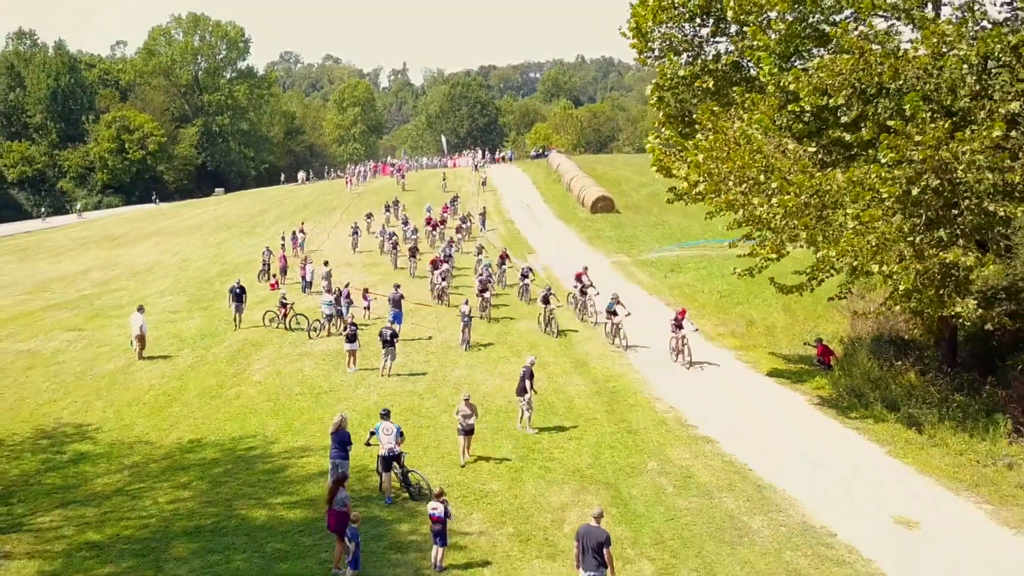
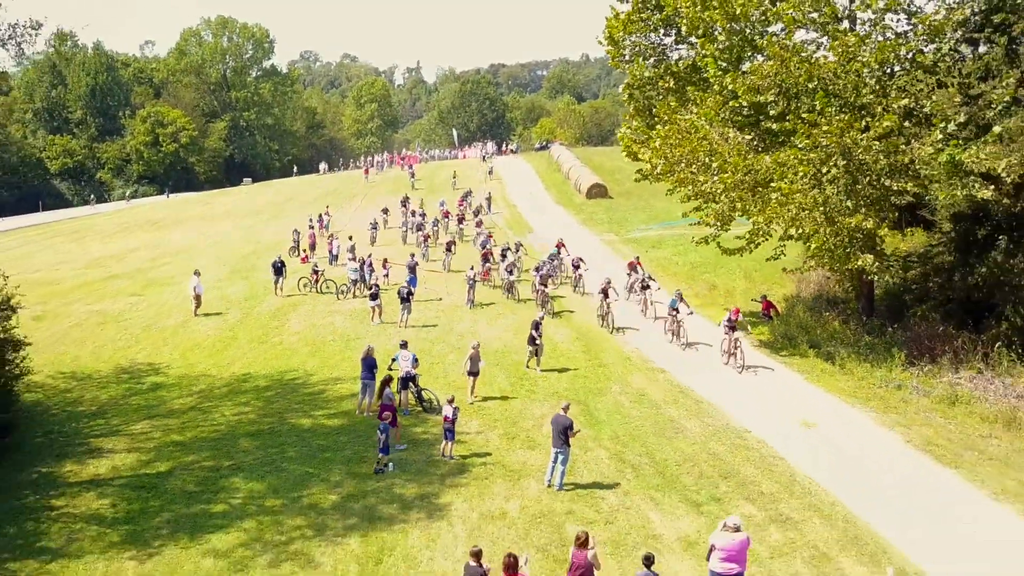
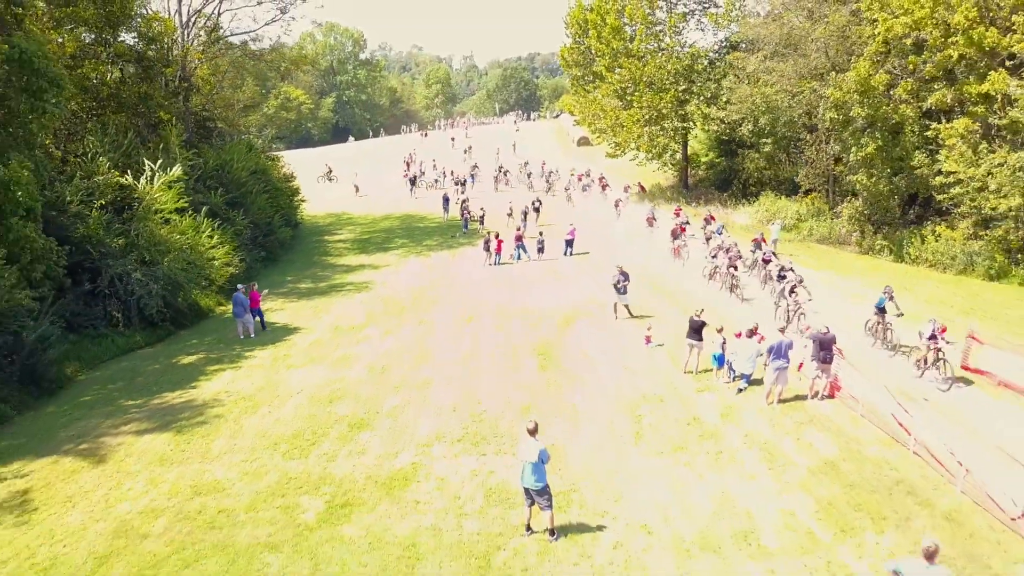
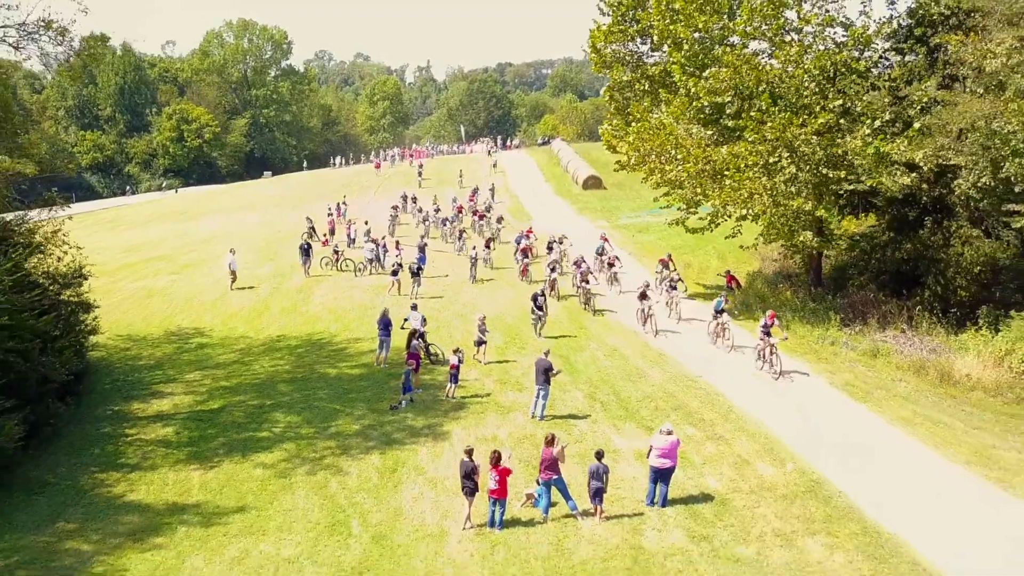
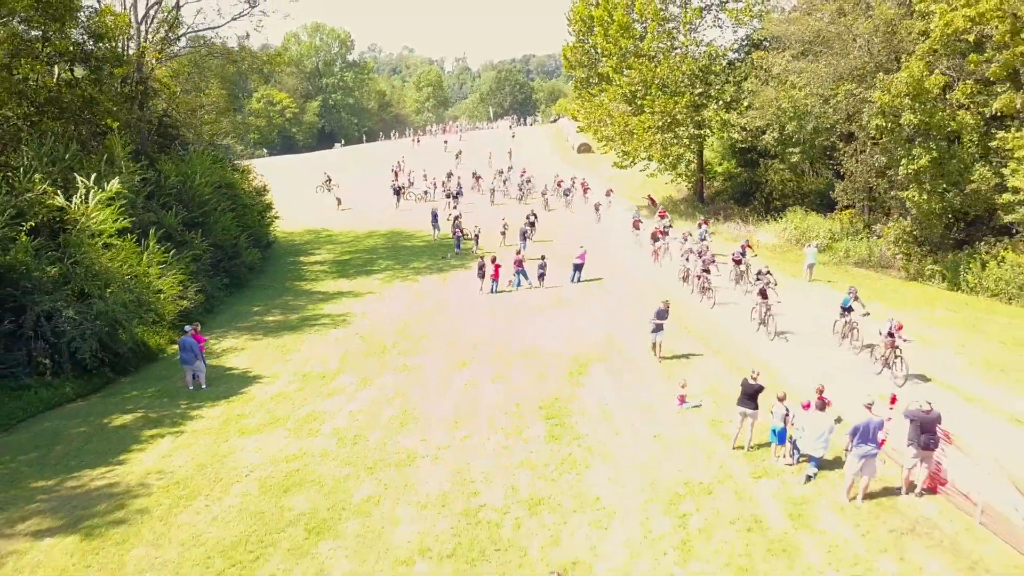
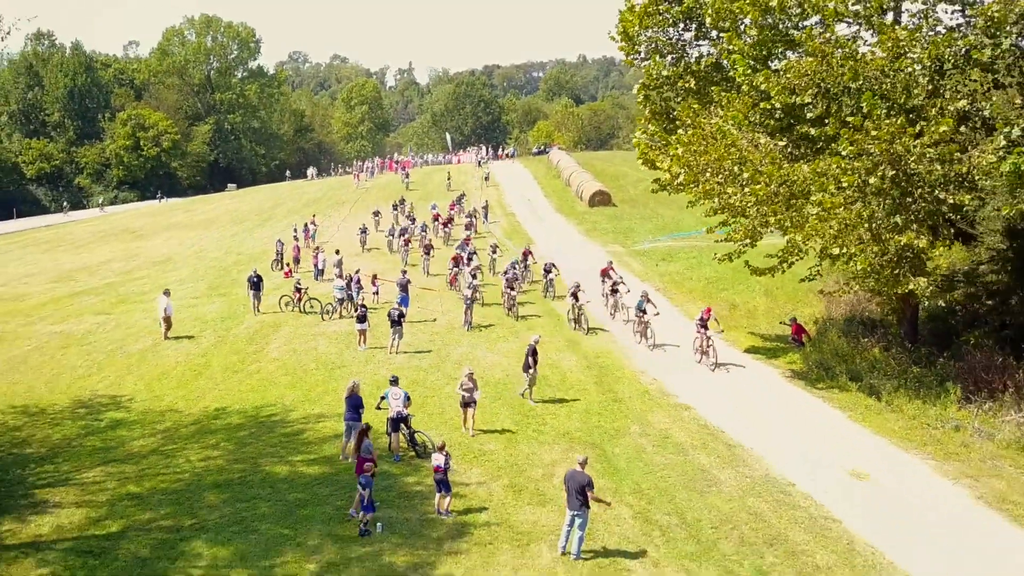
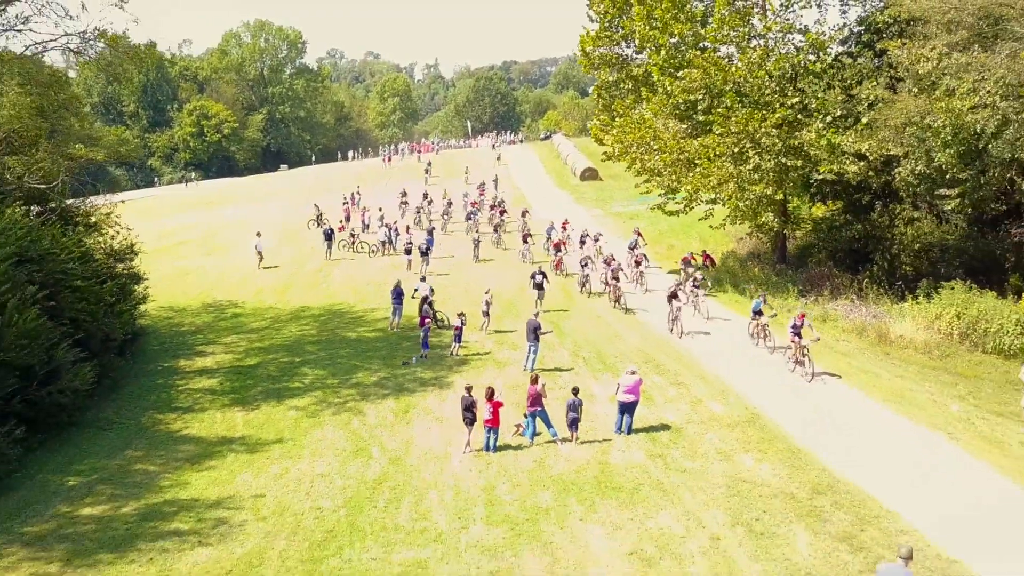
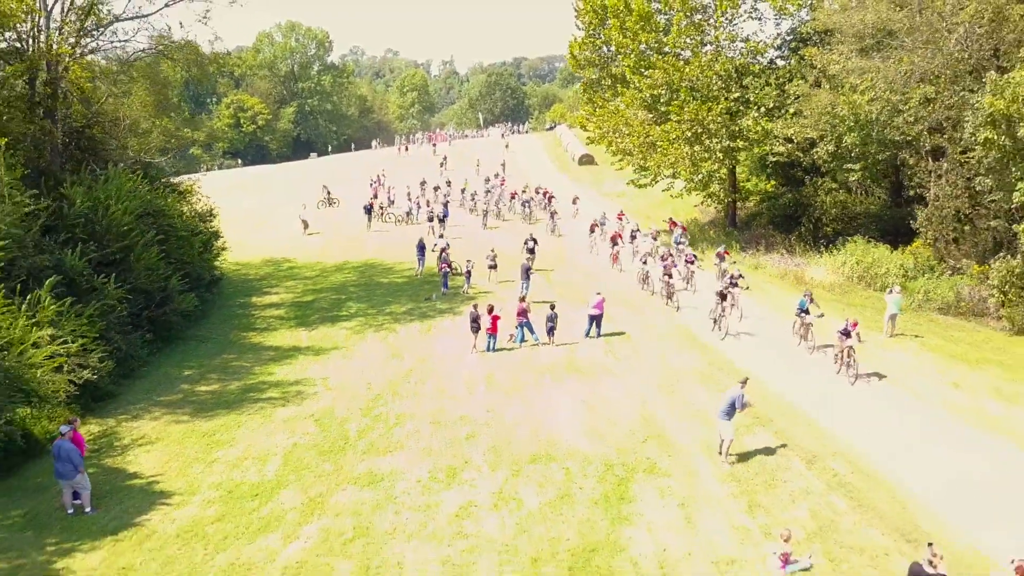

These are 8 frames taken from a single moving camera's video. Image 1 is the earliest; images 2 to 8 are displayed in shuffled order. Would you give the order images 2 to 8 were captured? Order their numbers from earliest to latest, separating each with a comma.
6, 2, 4, 7, 8, 5, 3
